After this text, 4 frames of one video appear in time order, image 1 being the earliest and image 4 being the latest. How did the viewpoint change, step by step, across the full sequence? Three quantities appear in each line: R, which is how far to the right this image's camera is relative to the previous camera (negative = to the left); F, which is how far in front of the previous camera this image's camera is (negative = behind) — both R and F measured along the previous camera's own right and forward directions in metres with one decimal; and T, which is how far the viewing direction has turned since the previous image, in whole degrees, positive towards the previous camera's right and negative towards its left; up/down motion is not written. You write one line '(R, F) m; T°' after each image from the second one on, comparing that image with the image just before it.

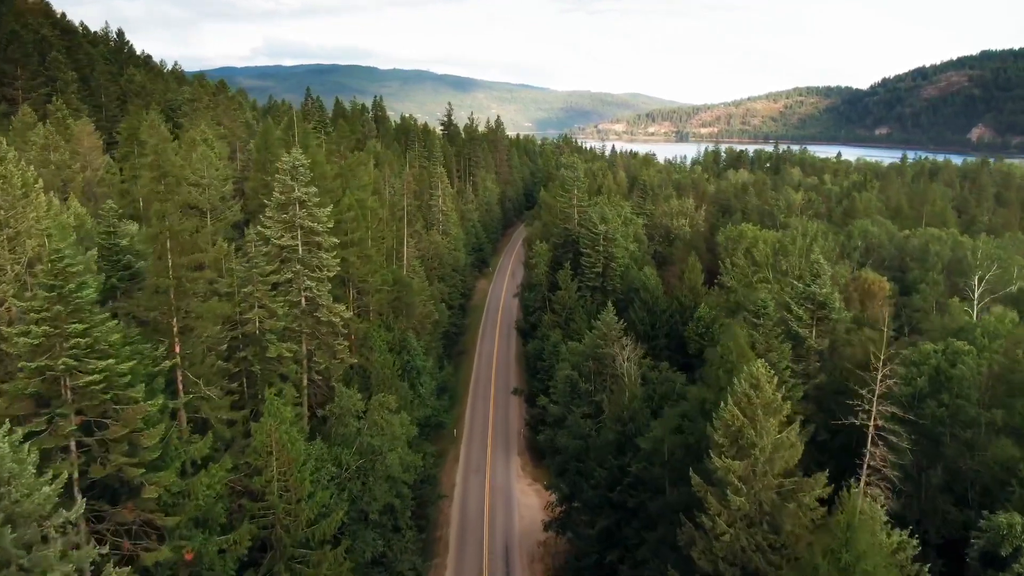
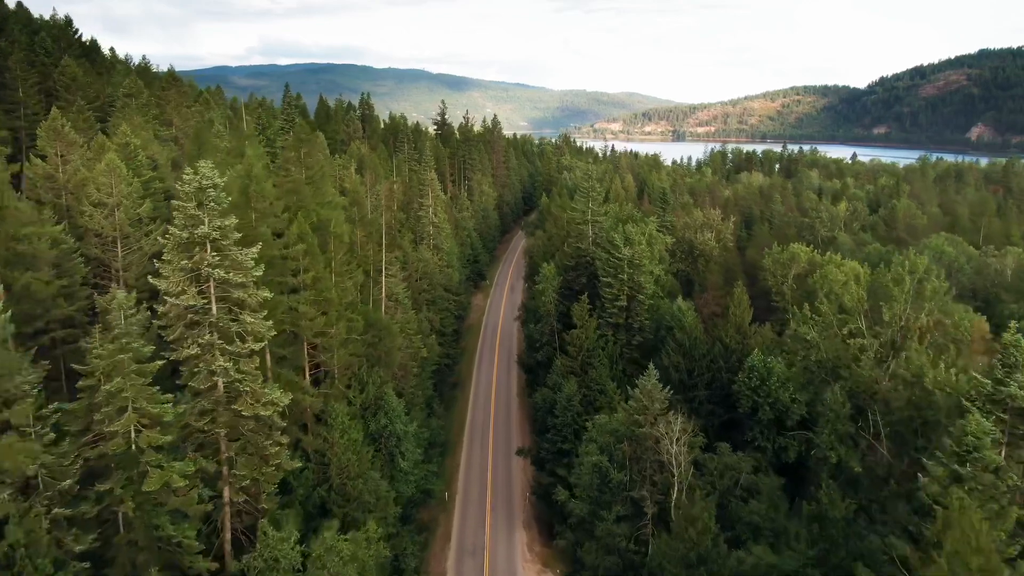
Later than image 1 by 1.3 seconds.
(-0.5, +11.7) m; 0°
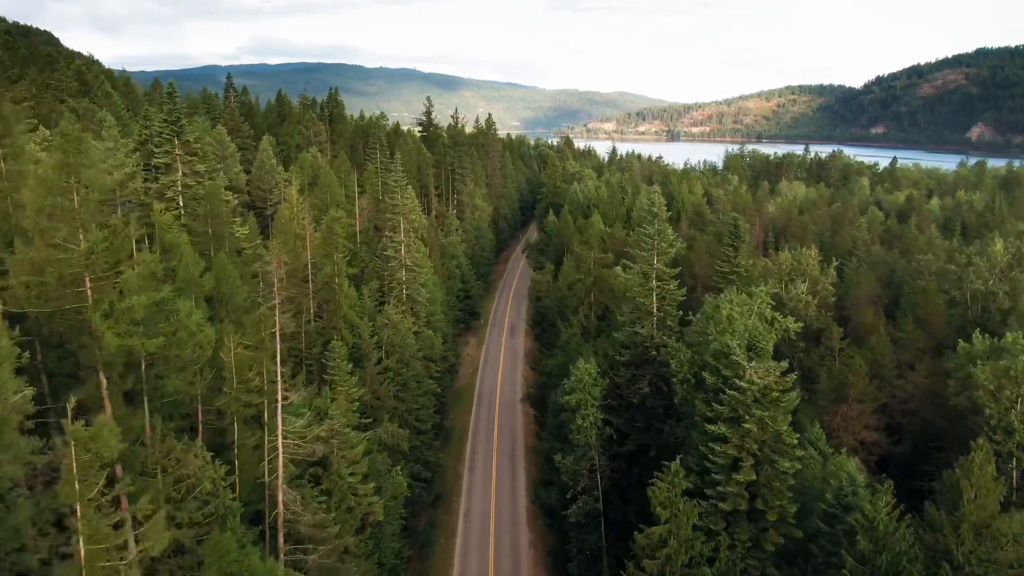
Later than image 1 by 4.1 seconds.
(-1.0, +24.4) m; +1°
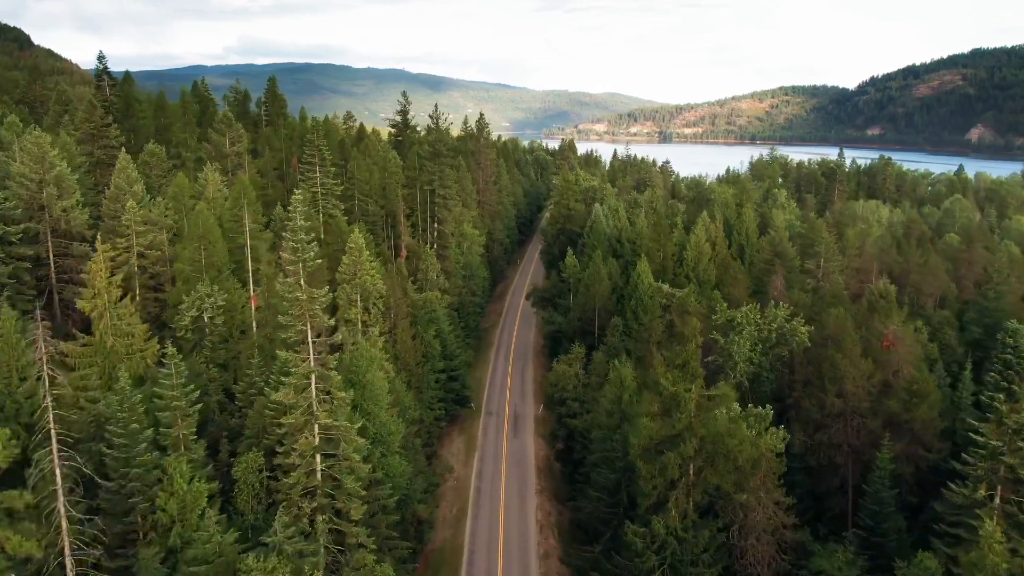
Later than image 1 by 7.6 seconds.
(-1.2, +30.3) m; +1°
